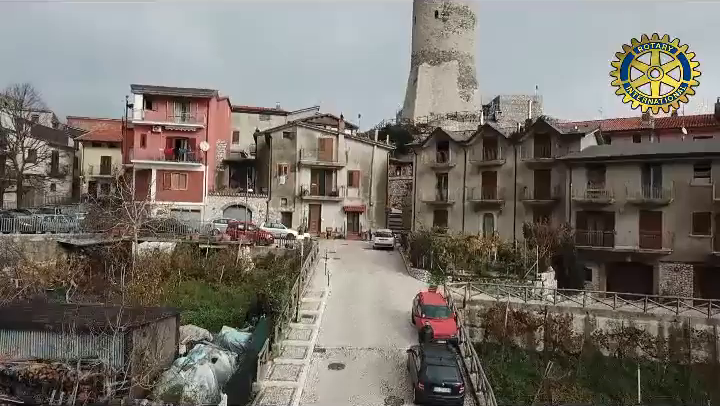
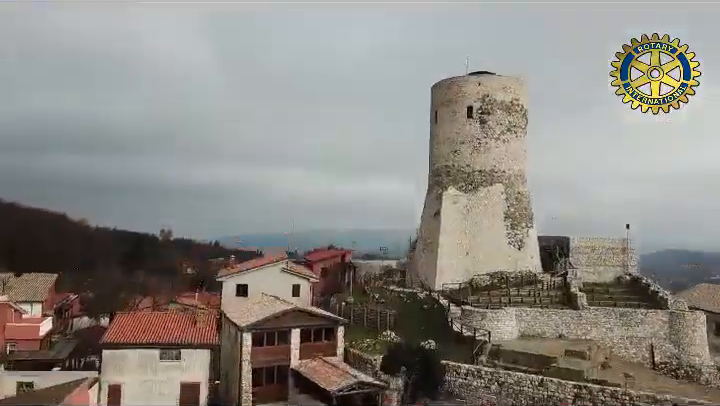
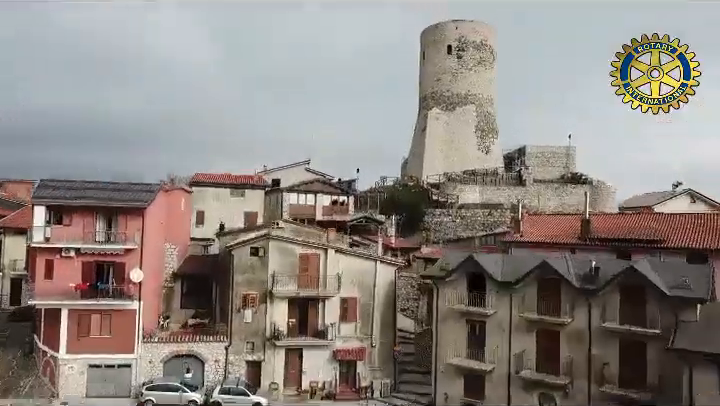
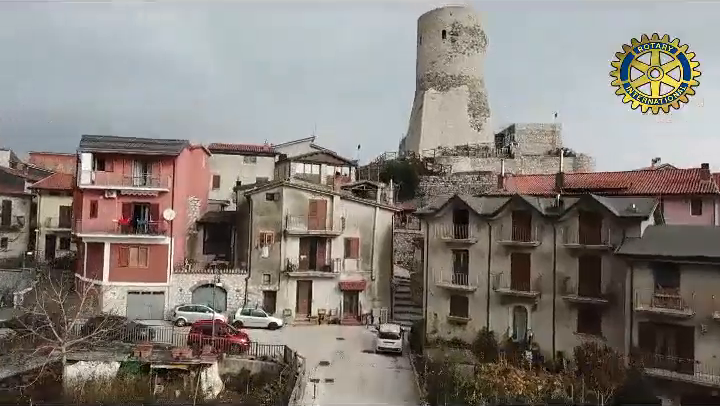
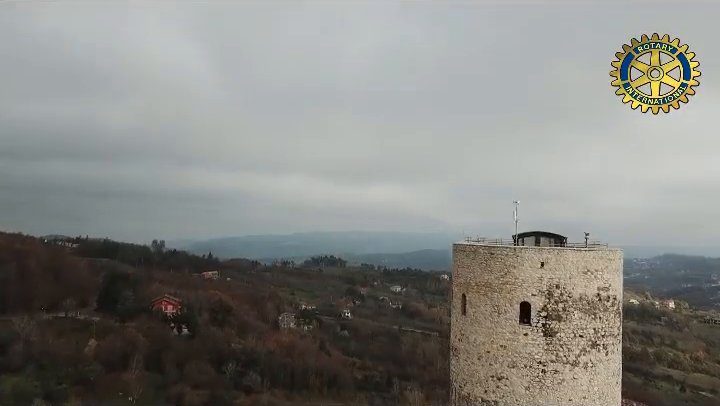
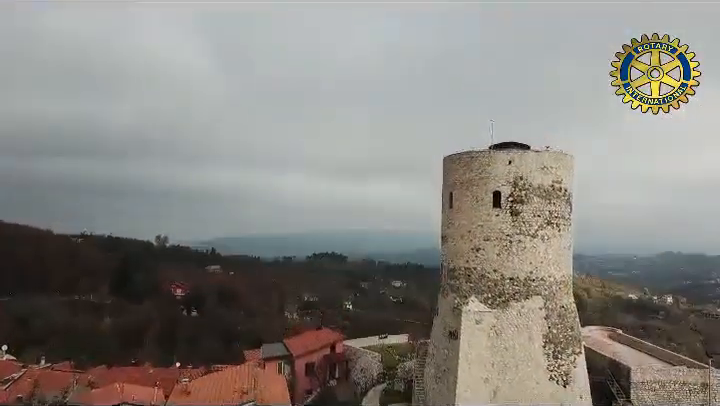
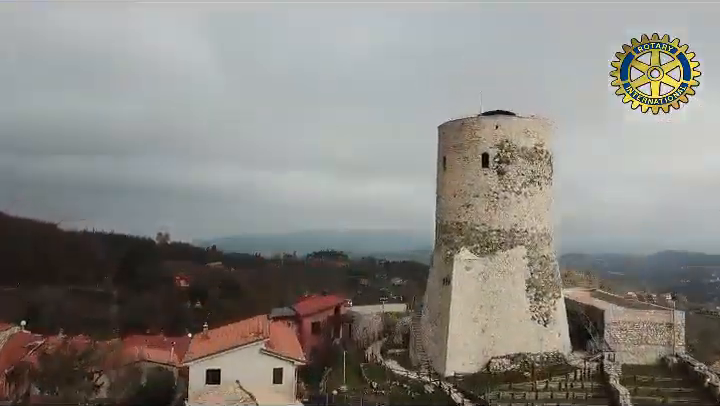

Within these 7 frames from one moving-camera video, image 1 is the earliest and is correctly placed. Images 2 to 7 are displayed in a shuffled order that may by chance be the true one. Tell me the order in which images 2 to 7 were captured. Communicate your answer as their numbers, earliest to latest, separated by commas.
4, 3, 2, 7, 6, 5
